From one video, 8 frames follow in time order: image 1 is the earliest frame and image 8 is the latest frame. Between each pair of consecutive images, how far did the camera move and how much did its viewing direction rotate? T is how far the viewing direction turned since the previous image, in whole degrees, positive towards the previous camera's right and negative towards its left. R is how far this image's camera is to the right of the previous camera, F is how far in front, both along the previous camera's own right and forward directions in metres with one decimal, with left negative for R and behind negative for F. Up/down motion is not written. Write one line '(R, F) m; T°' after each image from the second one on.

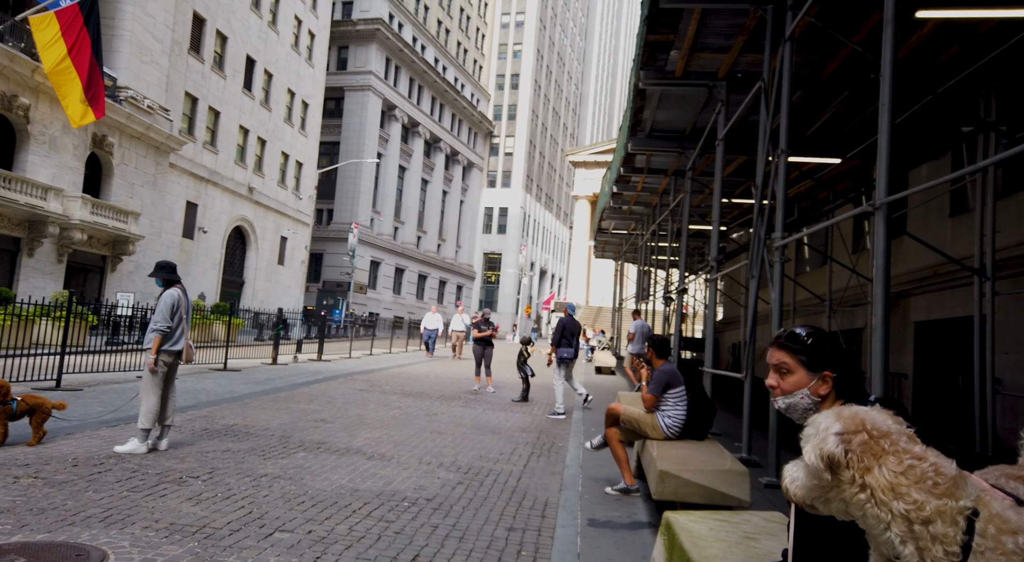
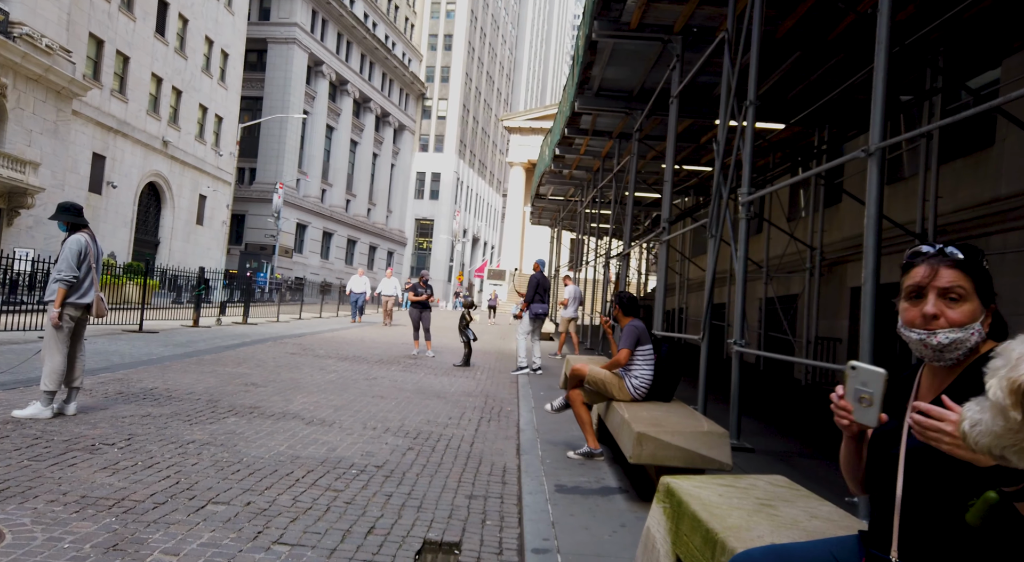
(-0.2, +0.5) m; +5°
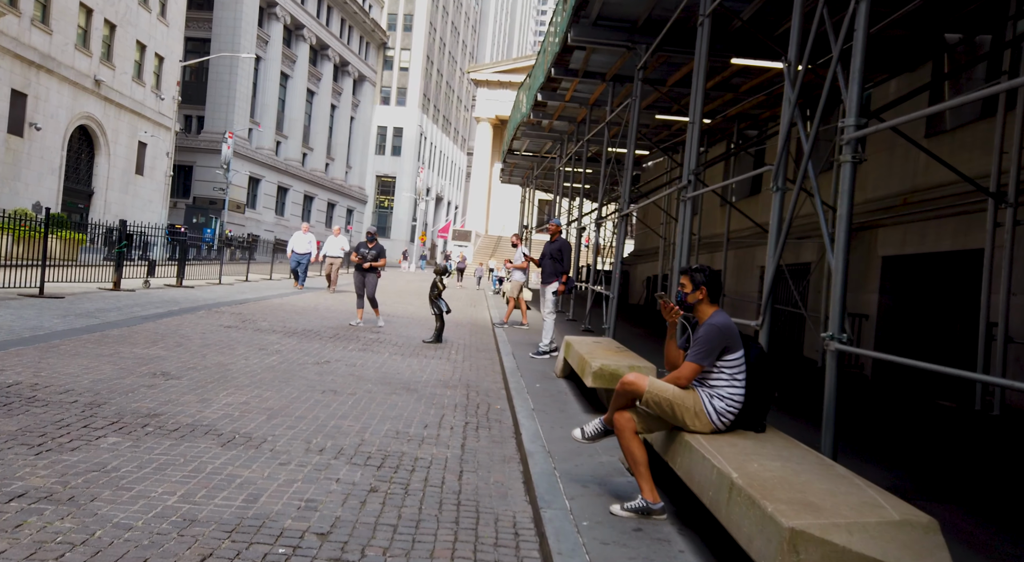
(-0.3, +2.0) m; +3°
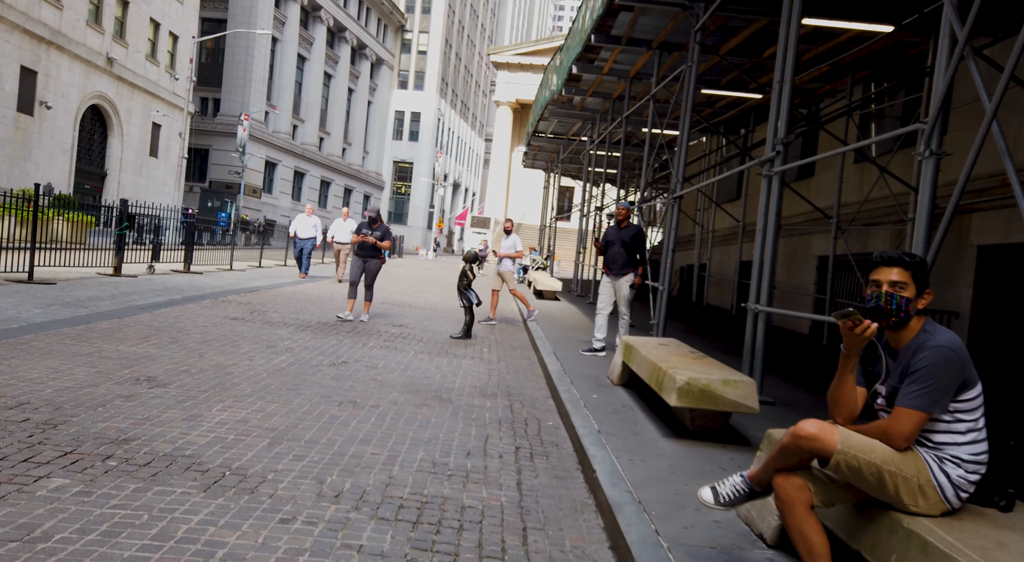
(-0.3, +1.3) m; -1°
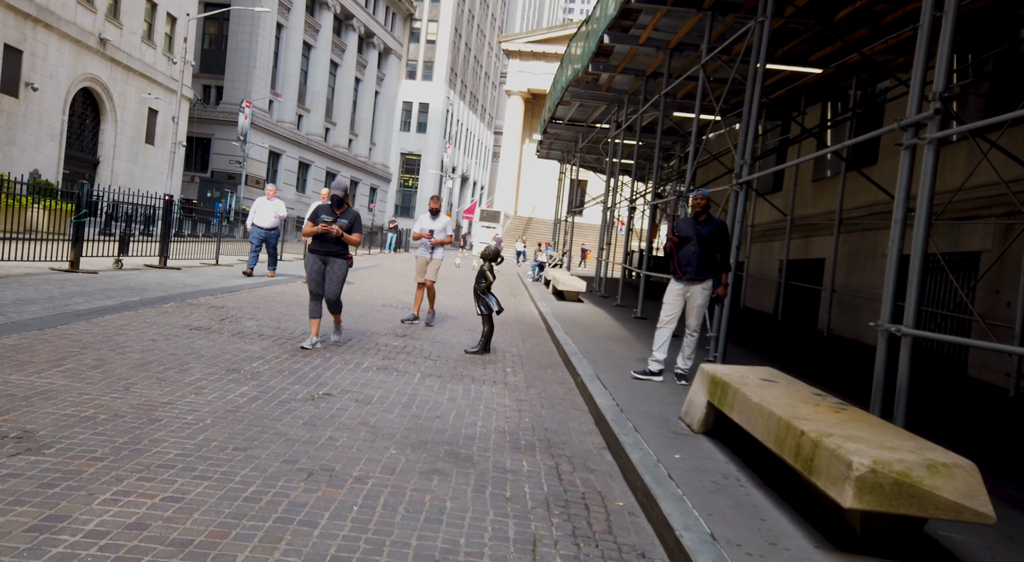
(-0.2, +2.0) m; 0°
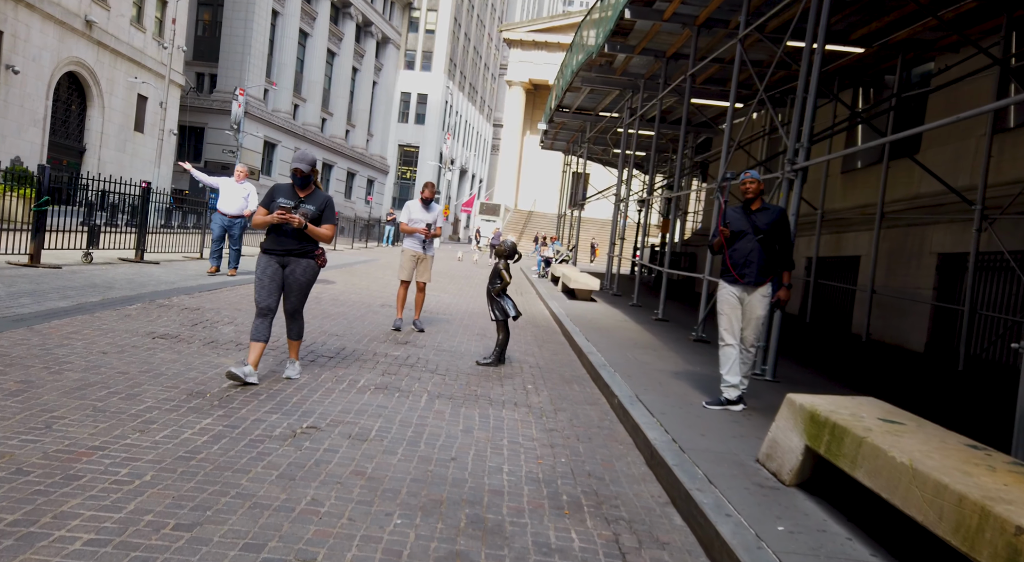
(-0.2, +1.2) m; 0°
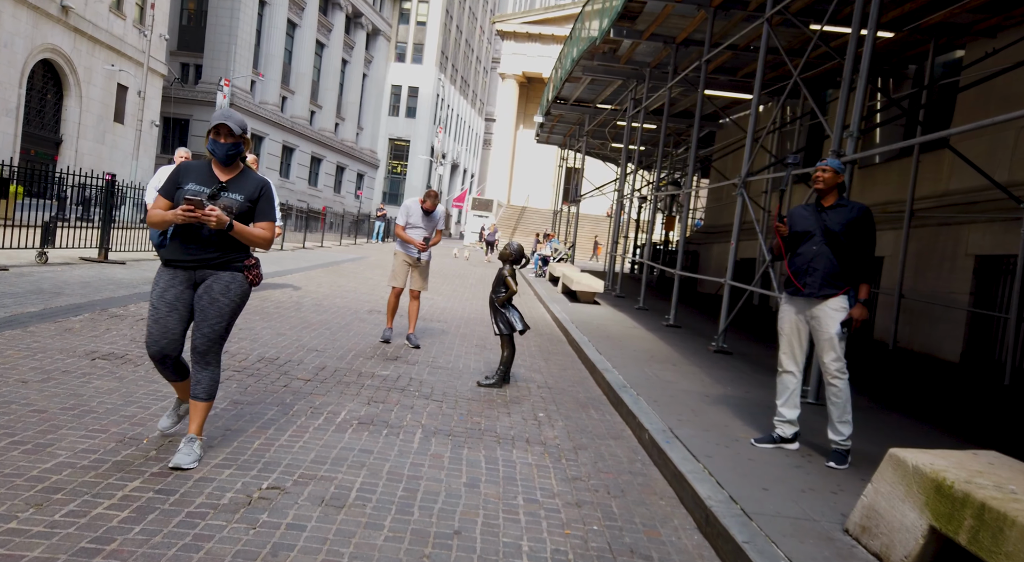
(-0.1, +1.0) m; +1°
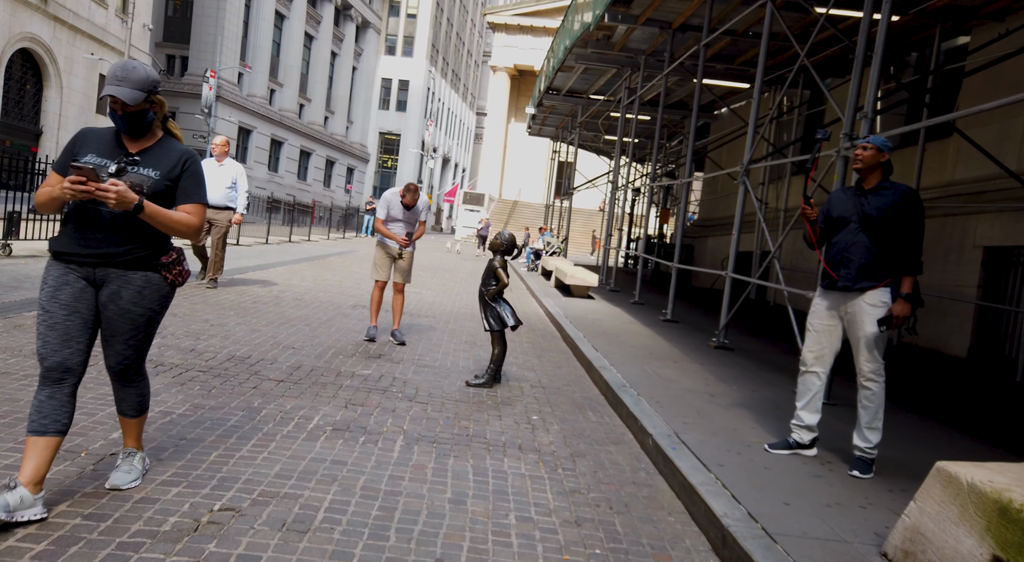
(0.0, +0.5) m; +1°
